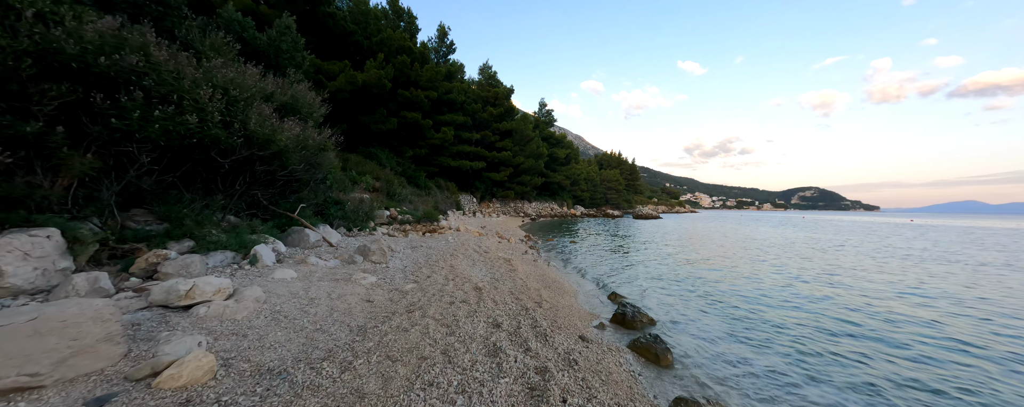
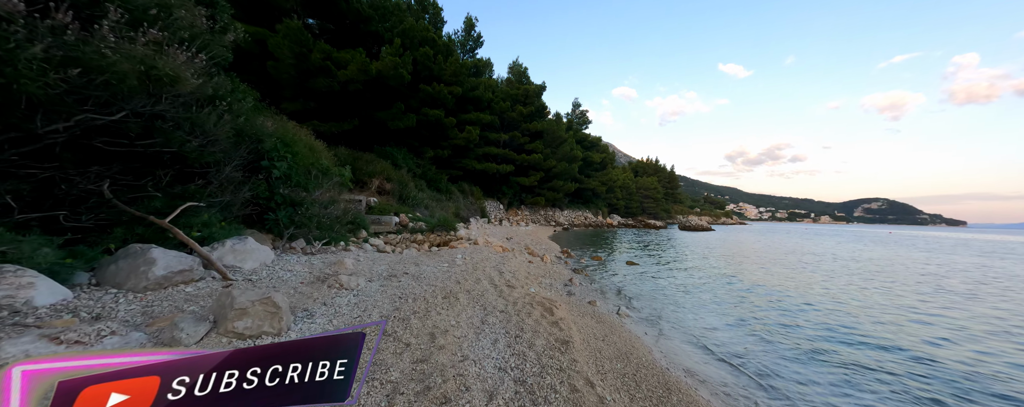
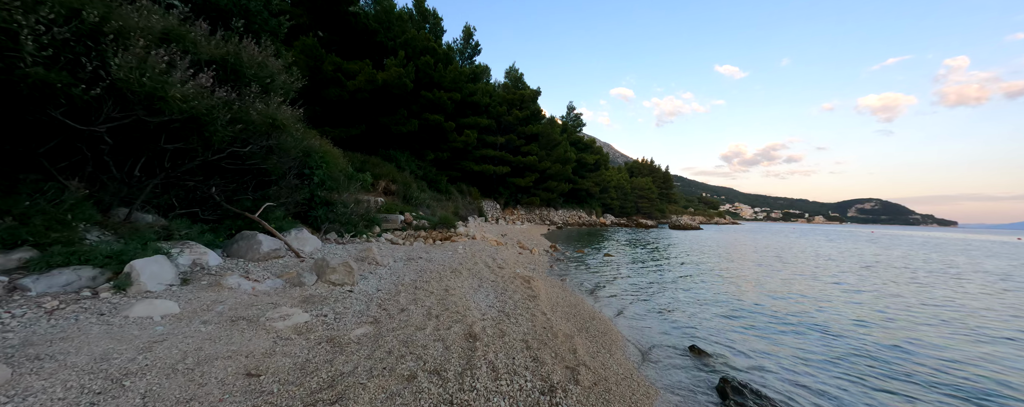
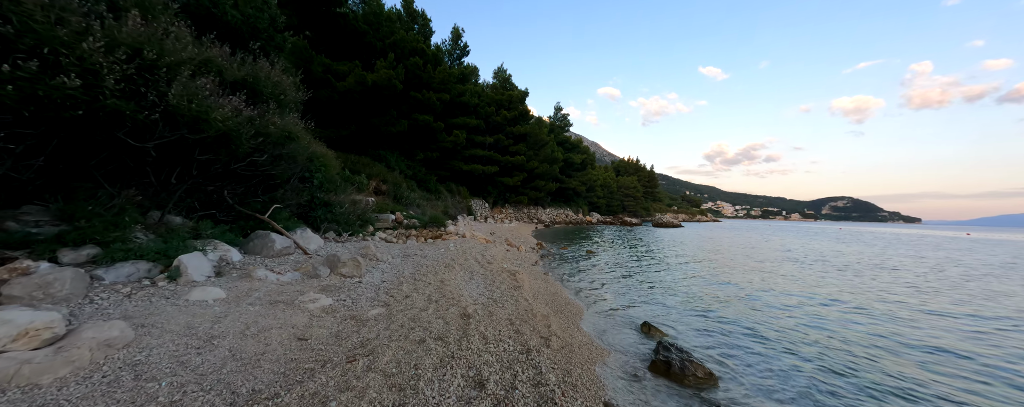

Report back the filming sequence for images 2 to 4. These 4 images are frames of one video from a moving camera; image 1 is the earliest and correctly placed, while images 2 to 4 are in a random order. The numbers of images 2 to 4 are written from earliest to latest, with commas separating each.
4, 3, 2
